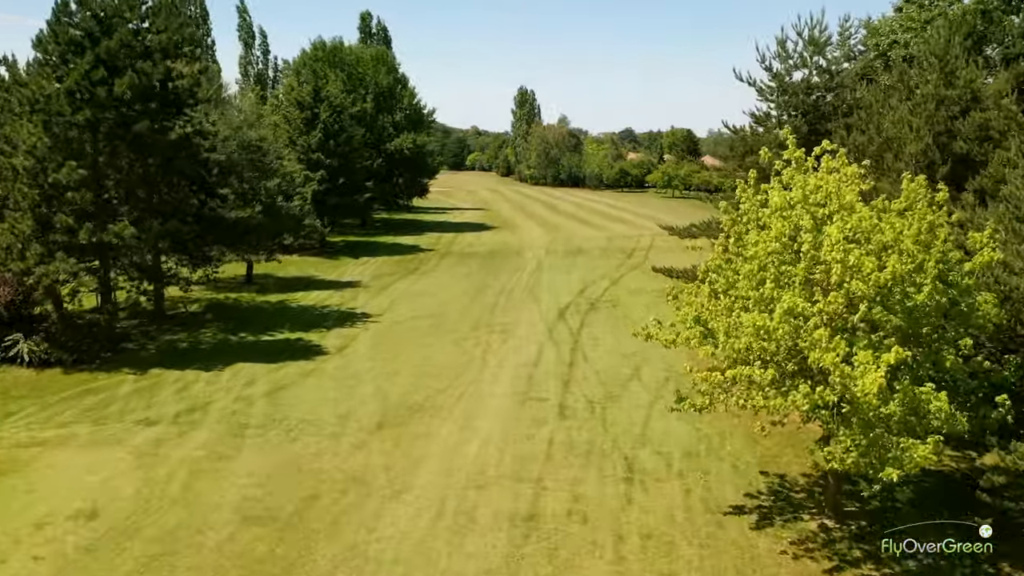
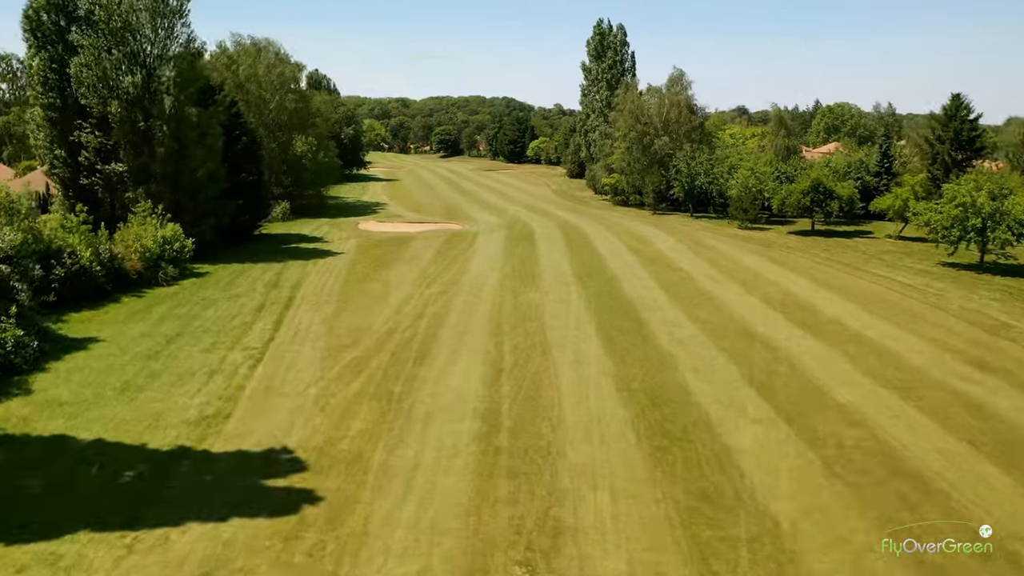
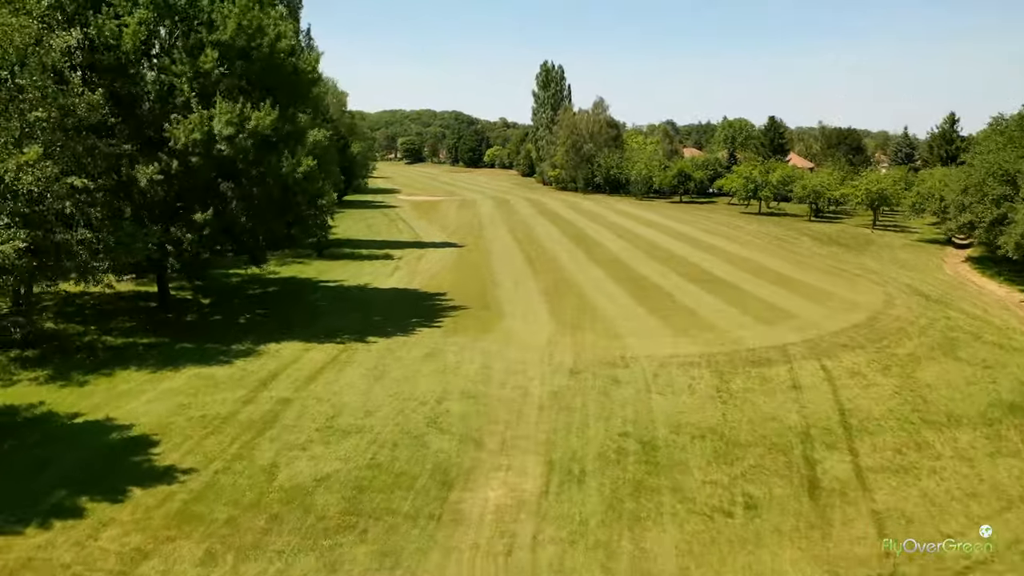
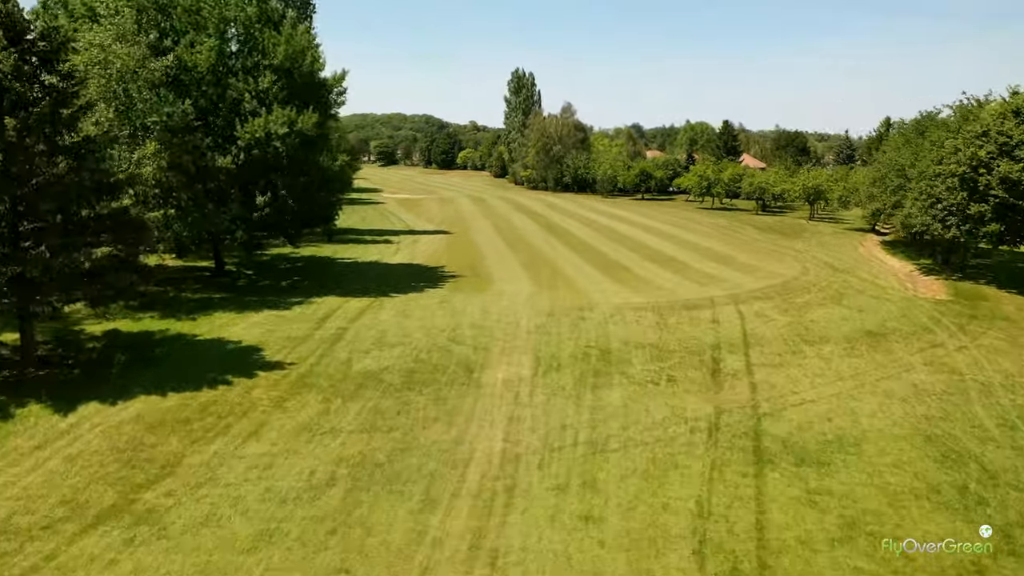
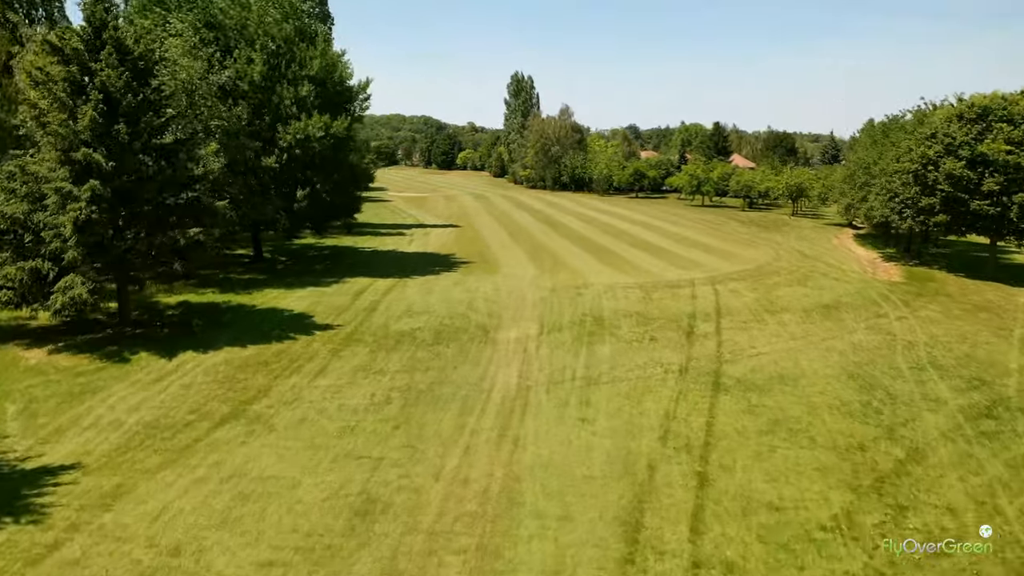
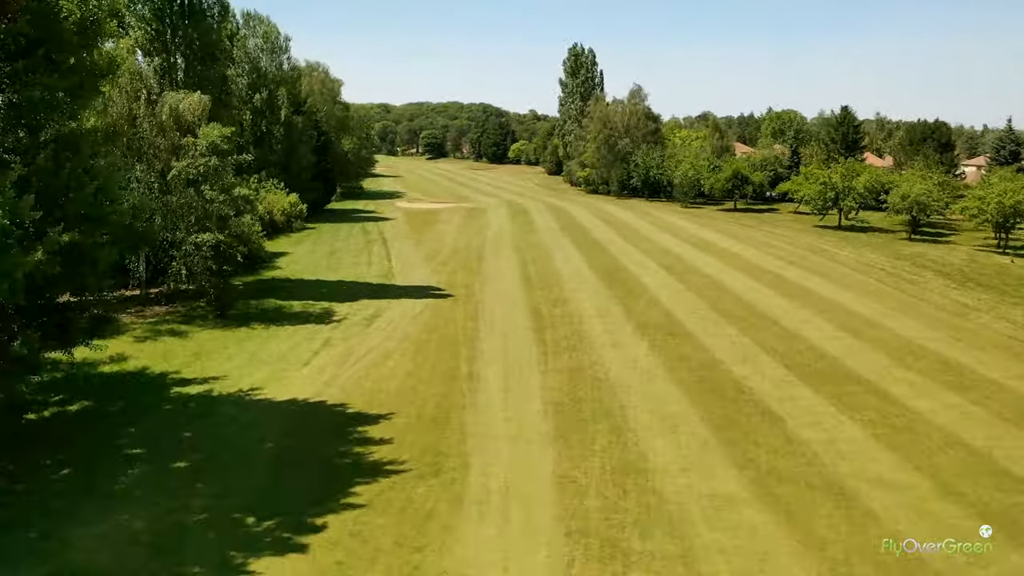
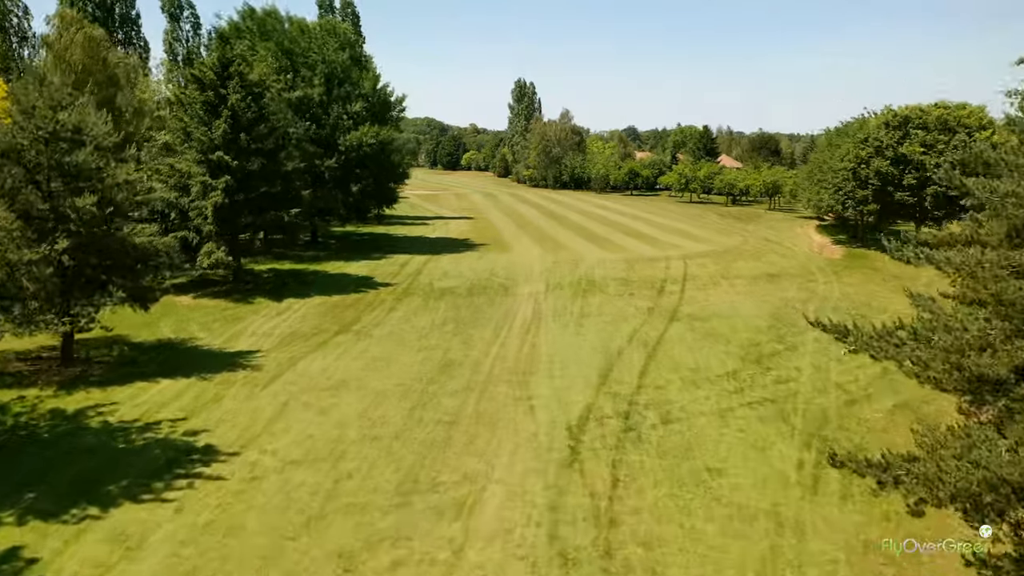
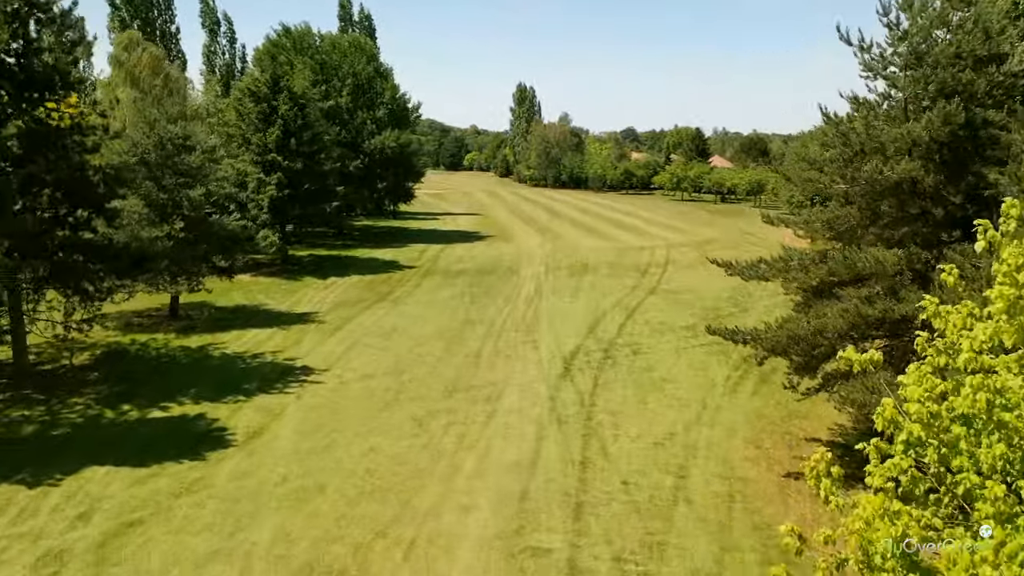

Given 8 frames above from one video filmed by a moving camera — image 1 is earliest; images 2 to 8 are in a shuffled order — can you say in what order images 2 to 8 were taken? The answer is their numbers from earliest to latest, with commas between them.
8, 7, 5, 4, 3, 6, 2
